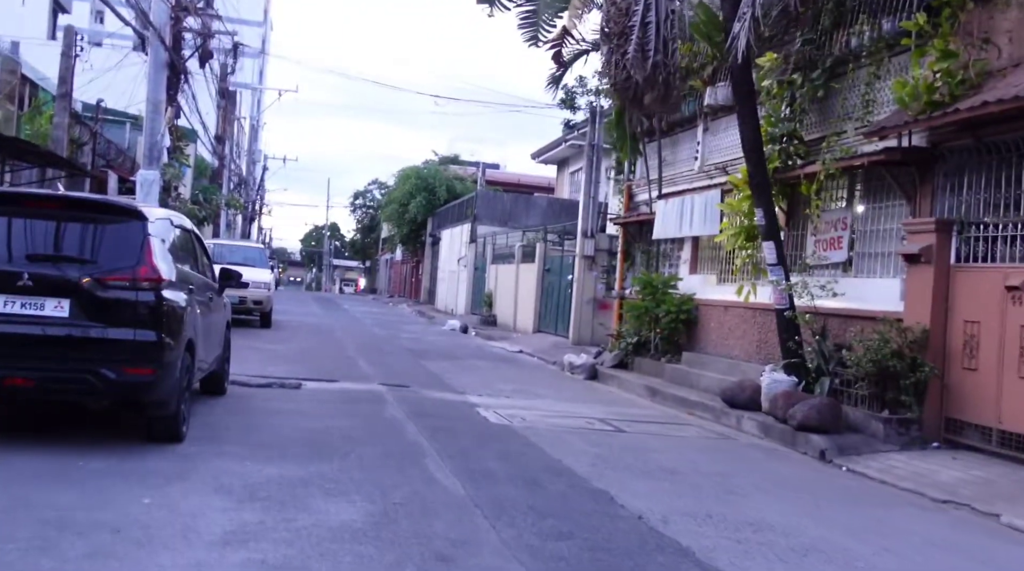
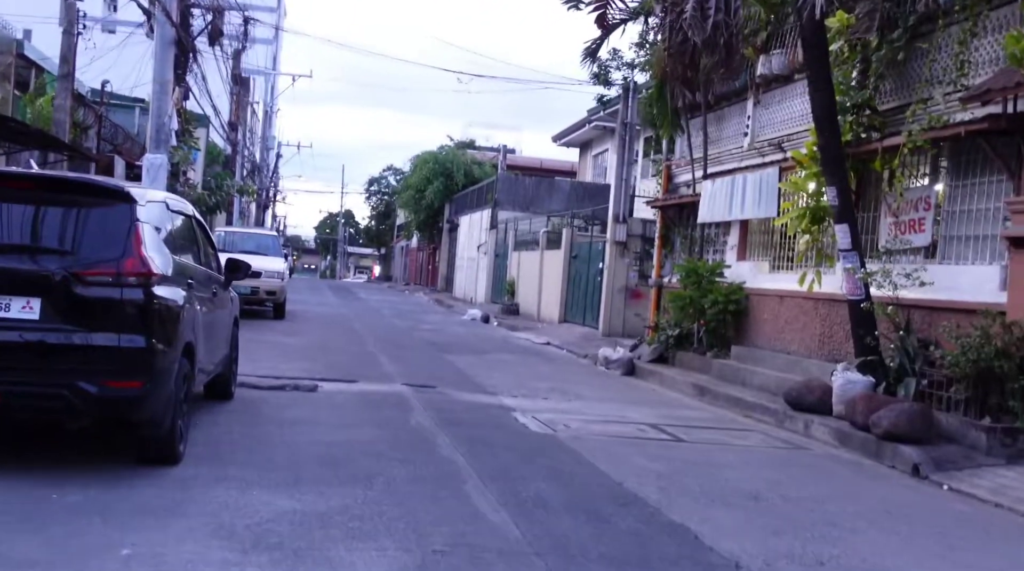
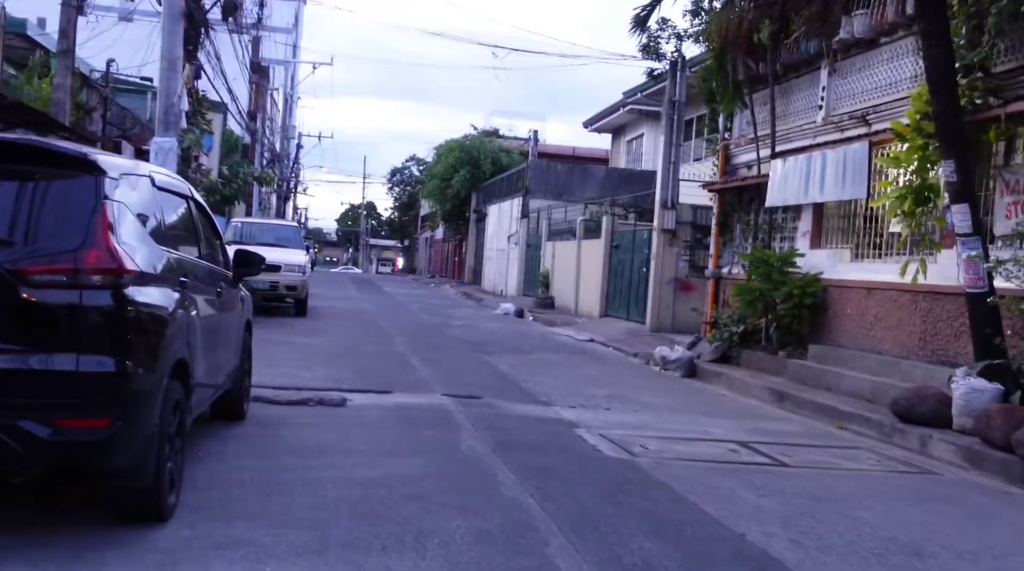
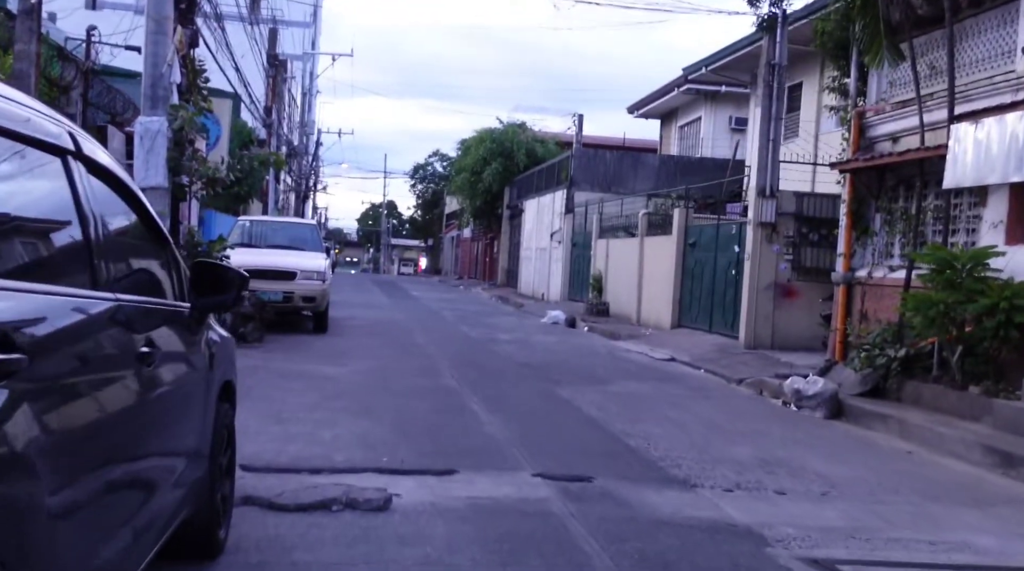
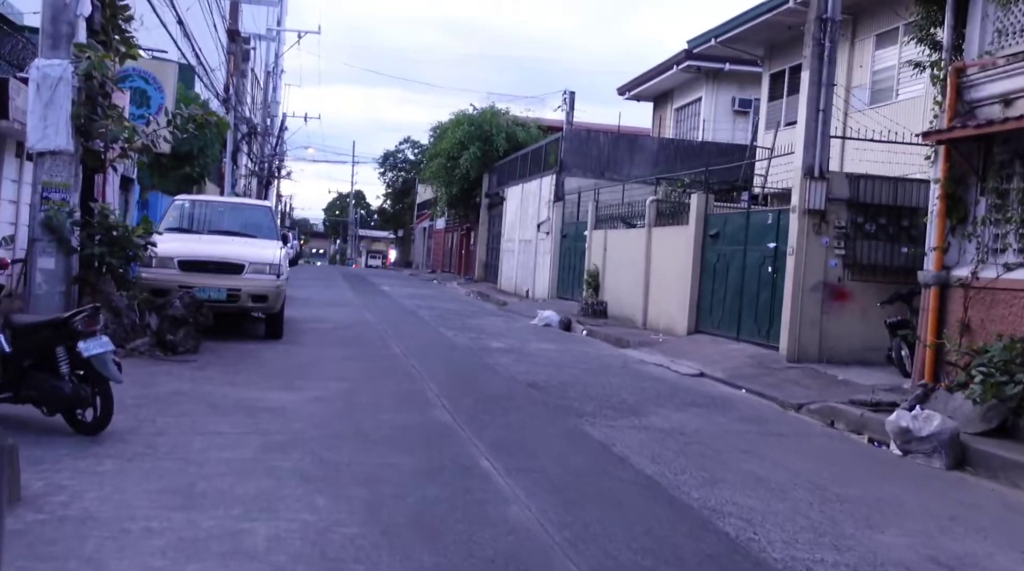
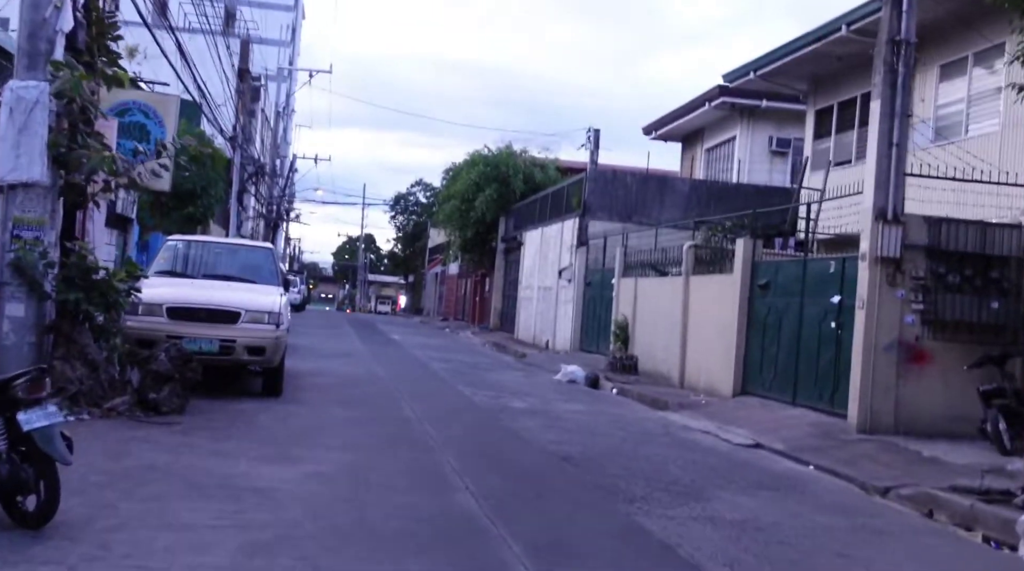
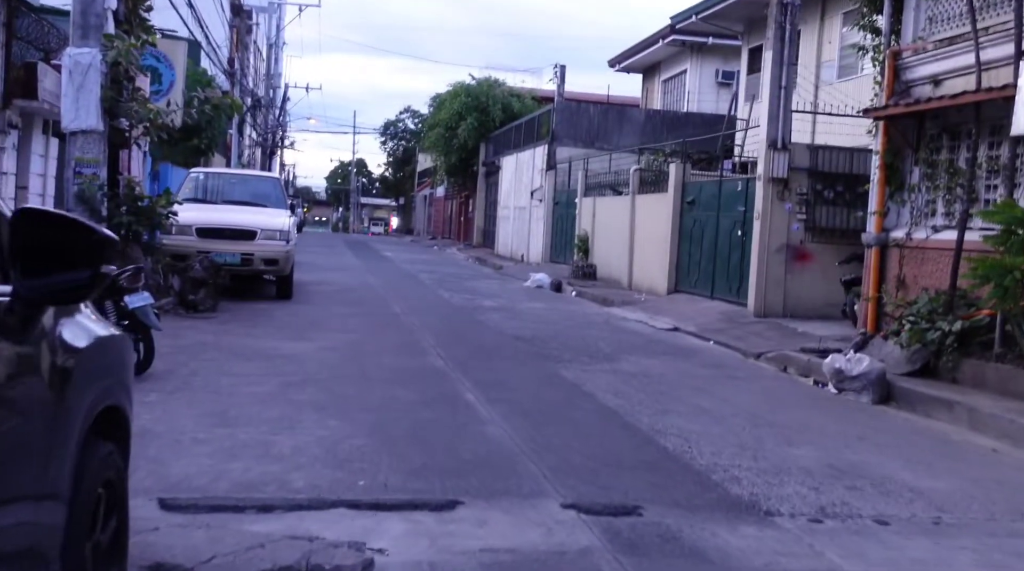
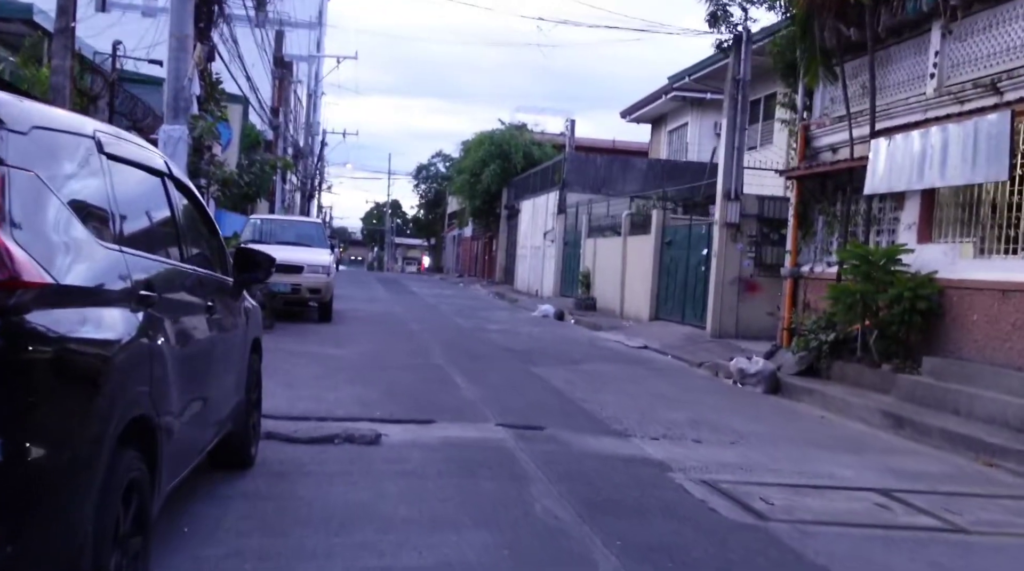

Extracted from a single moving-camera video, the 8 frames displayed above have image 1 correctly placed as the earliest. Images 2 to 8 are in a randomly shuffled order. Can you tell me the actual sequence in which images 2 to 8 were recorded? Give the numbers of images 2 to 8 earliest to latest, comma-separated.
2, 3, 8, 4, 7, 5, 6
